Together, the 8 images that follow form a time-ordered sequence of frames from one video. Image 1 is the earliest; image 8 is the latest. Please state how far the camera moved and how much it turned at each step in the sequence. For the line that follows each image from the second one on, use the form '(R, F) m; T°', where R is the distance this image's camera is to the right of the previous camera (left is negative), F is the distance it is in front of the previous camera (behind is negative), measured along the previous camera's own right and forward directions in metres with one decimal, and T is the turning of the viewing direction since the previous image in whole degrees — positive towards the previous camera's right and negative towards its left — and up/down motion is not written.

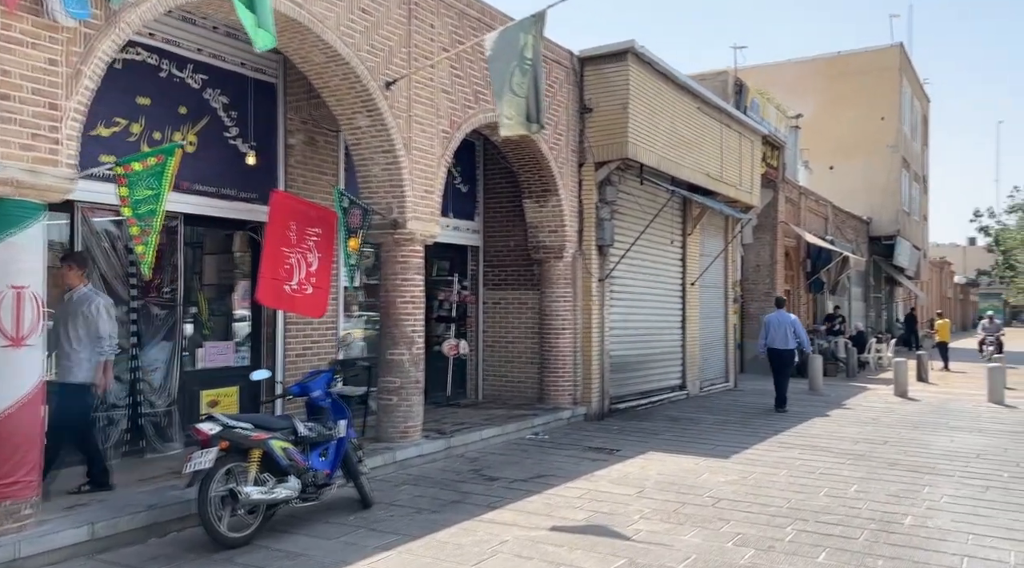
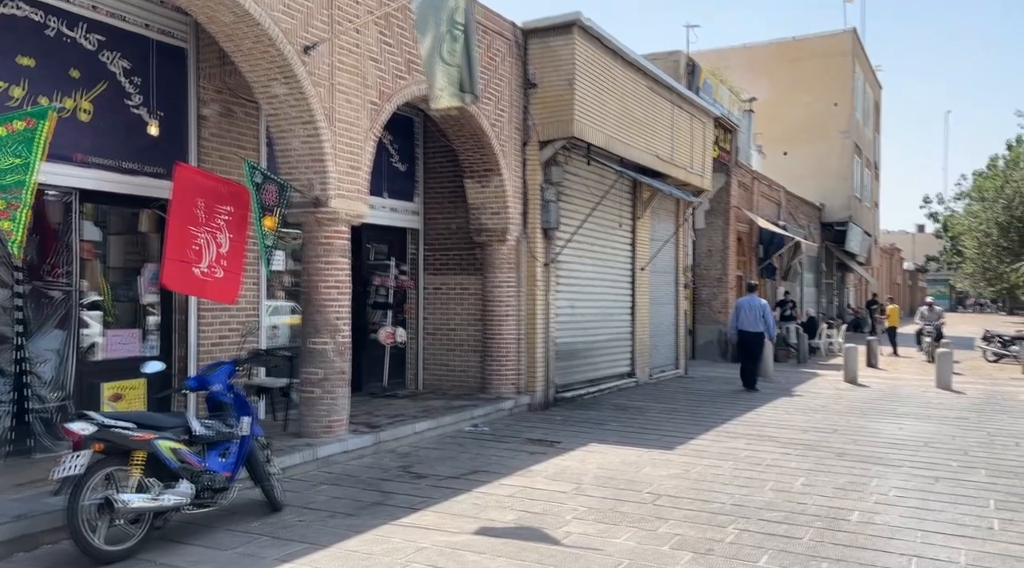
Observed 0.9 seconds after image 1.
(+0.2, +0.7) m; +2°
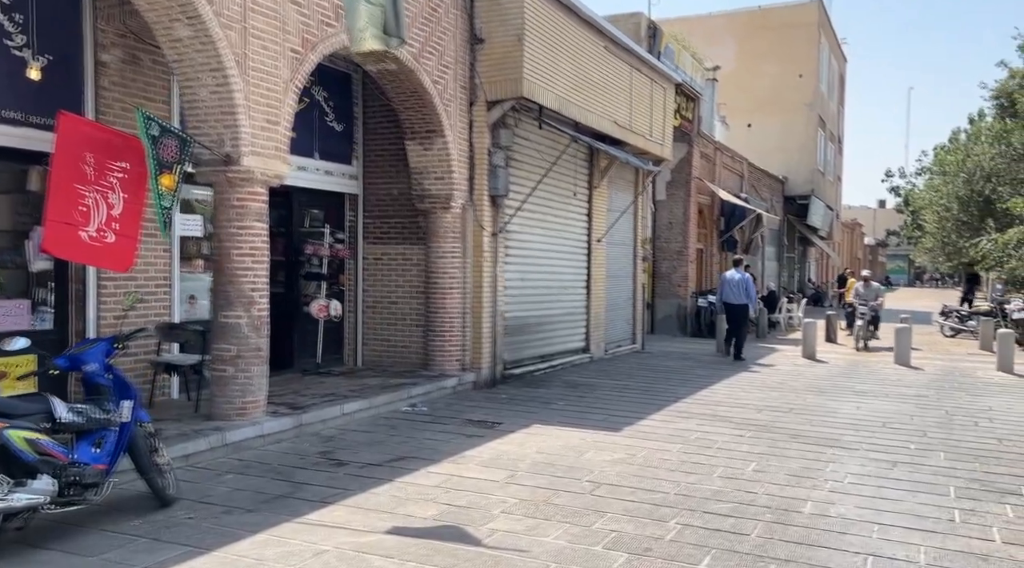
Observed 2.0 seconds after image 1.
(+0.3, +0.8) m; +2°
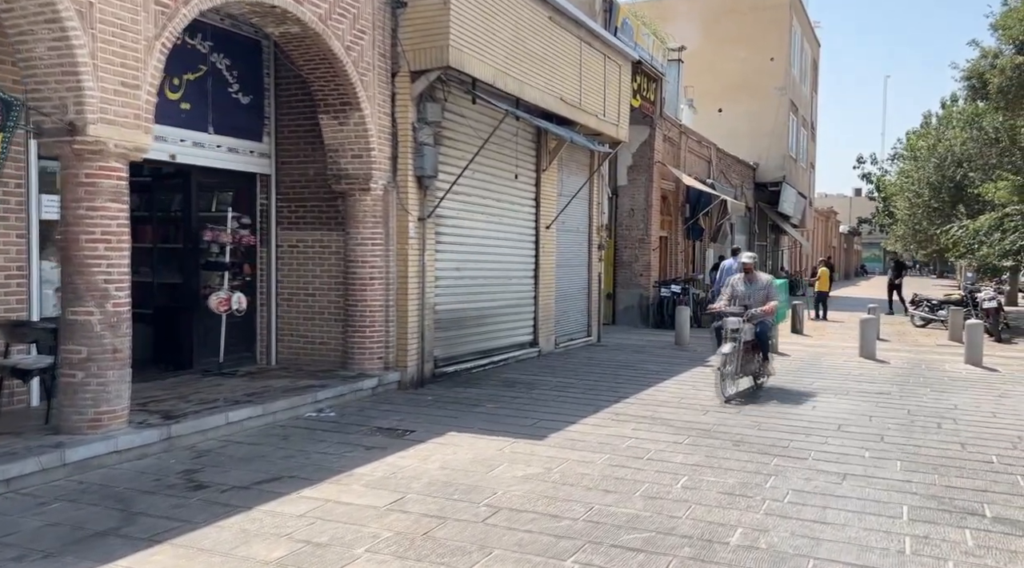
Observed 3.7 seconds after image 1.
(+0.6, +1.1) m; +1°
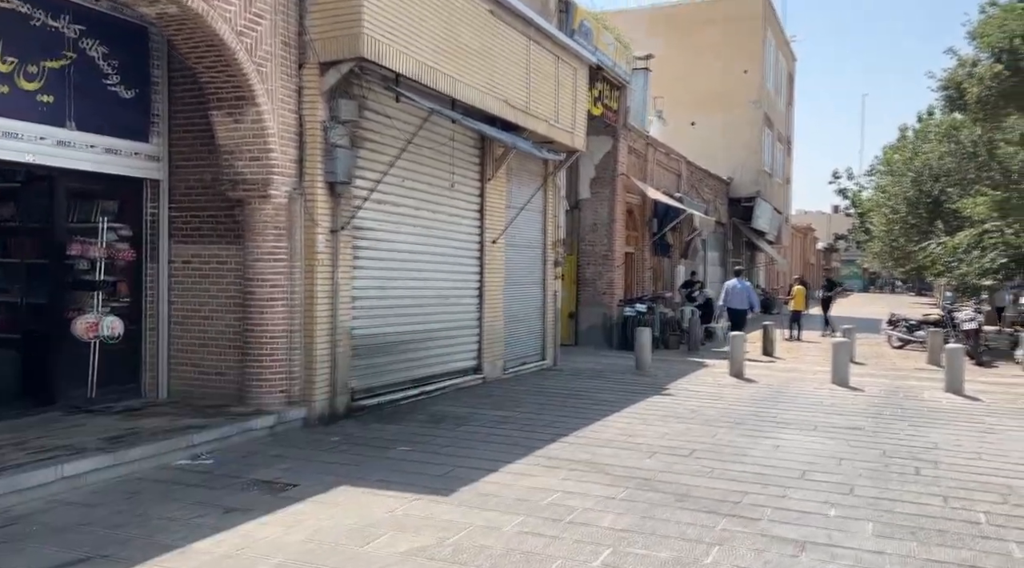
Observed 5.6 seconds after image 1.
(+0.6, +1.4) m; +1°
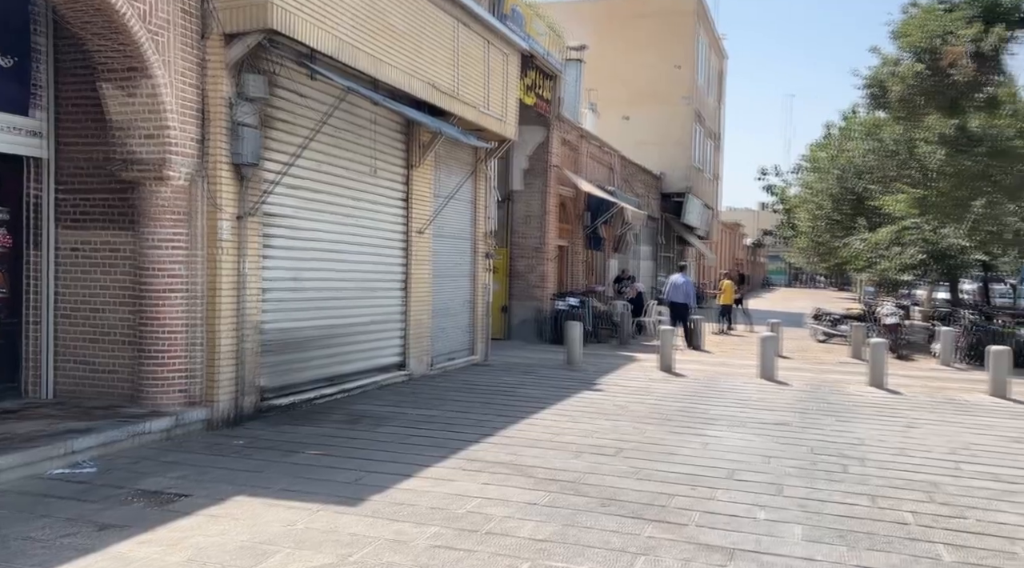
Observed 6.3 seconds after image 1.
(+0.1, +0.4) m; +4°
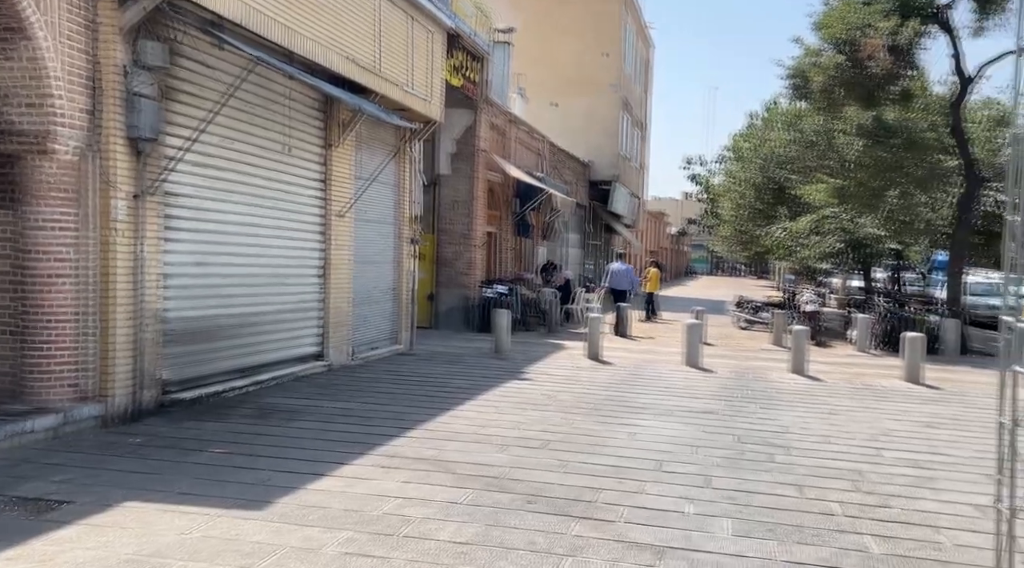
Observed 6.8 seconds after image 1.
(0.0, +0.4) m; +4°
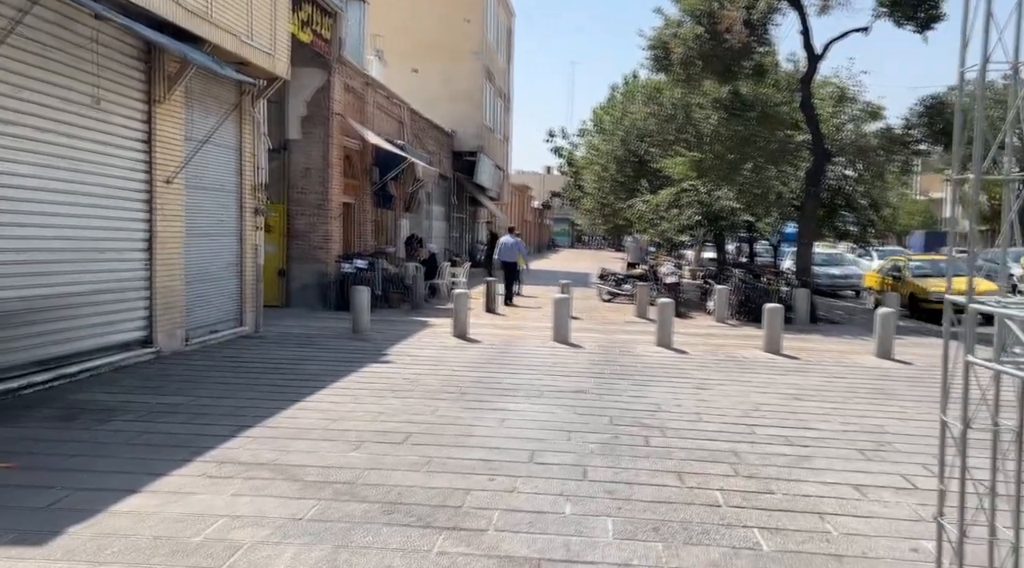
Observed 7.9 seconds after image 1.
(+0.1, +1.1) m; +8°
